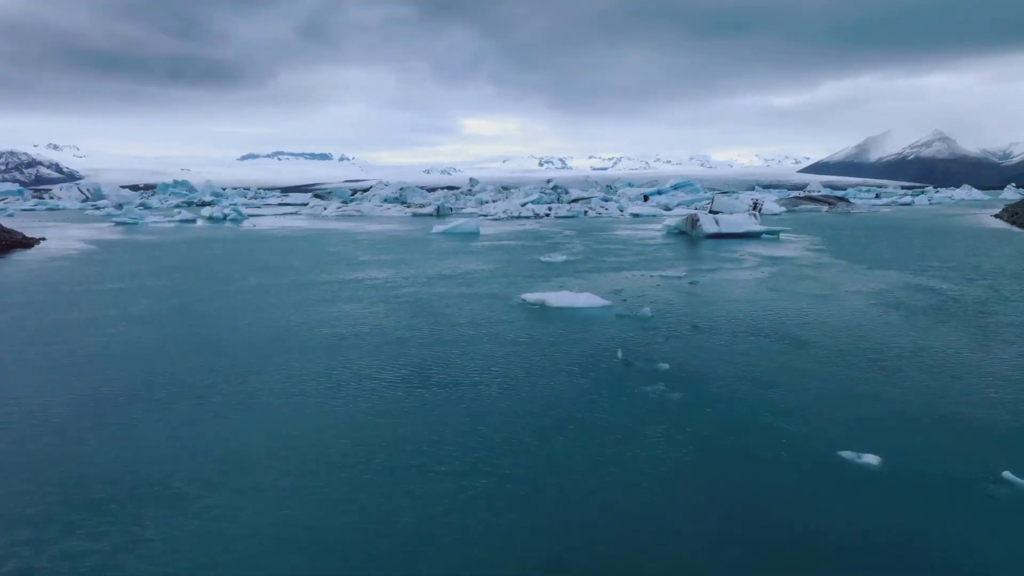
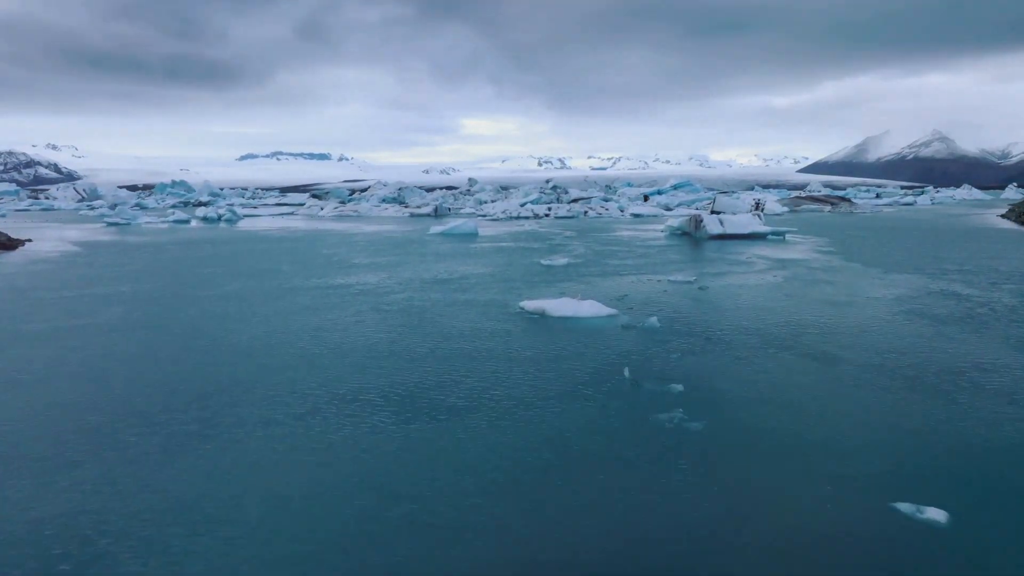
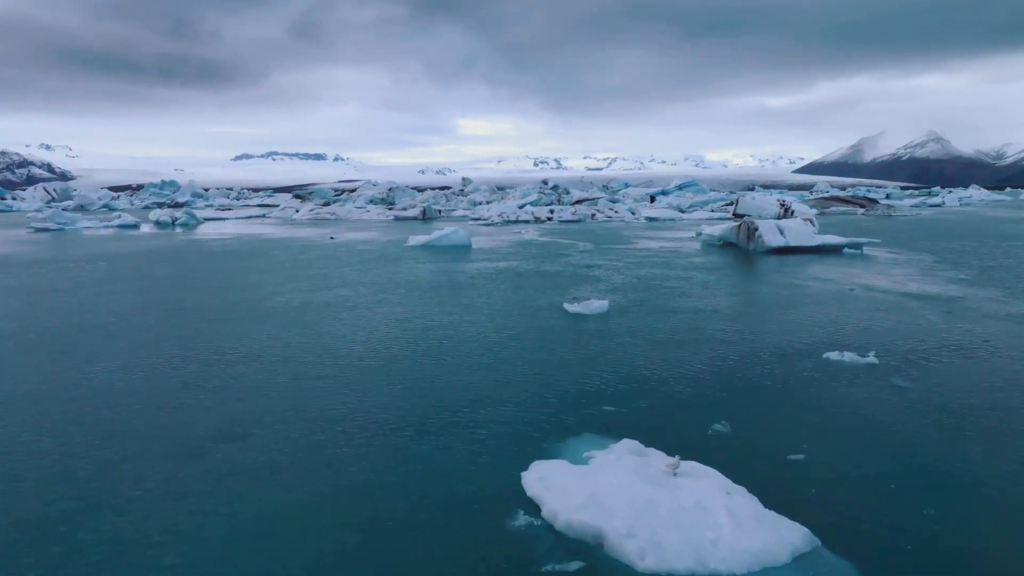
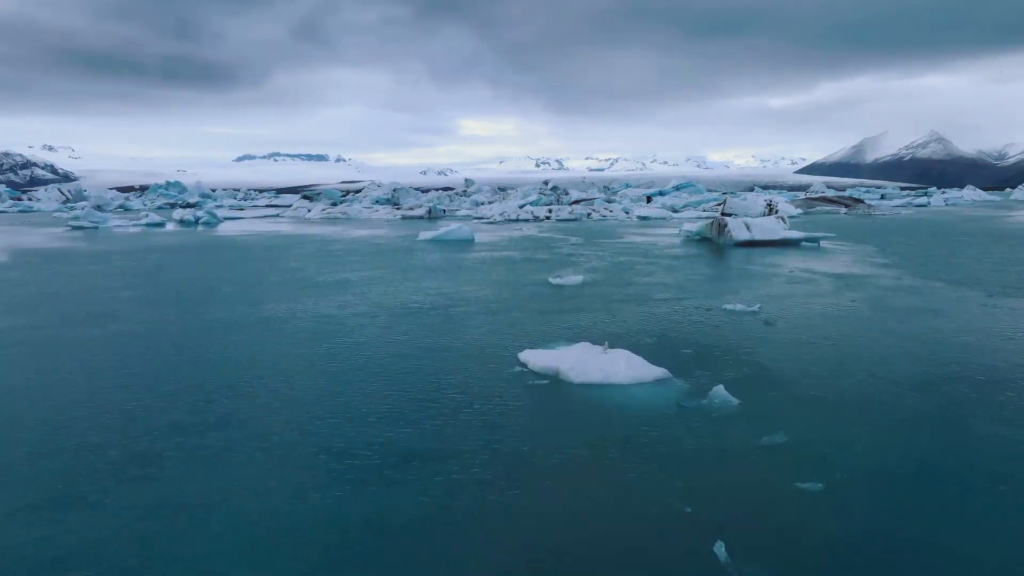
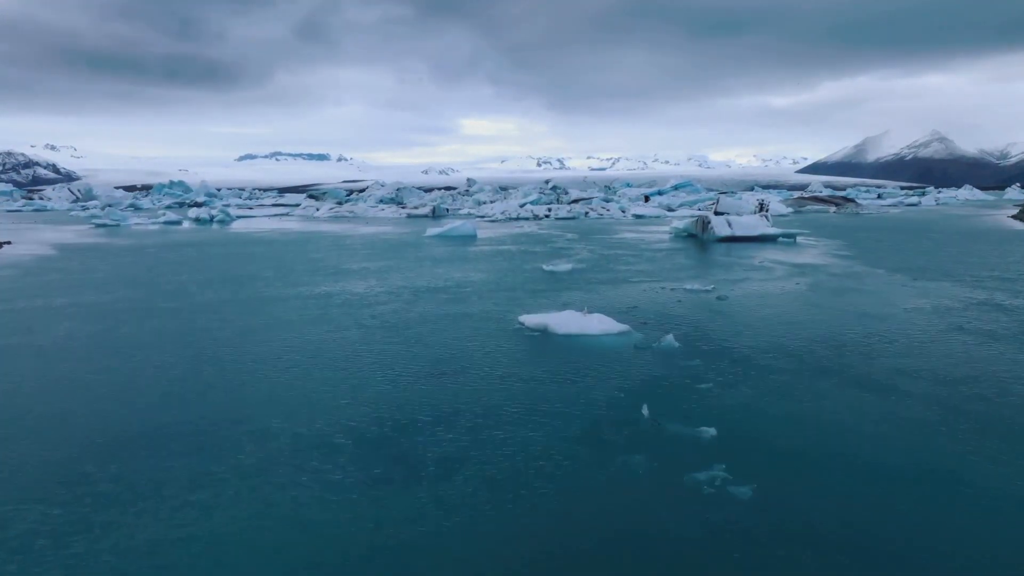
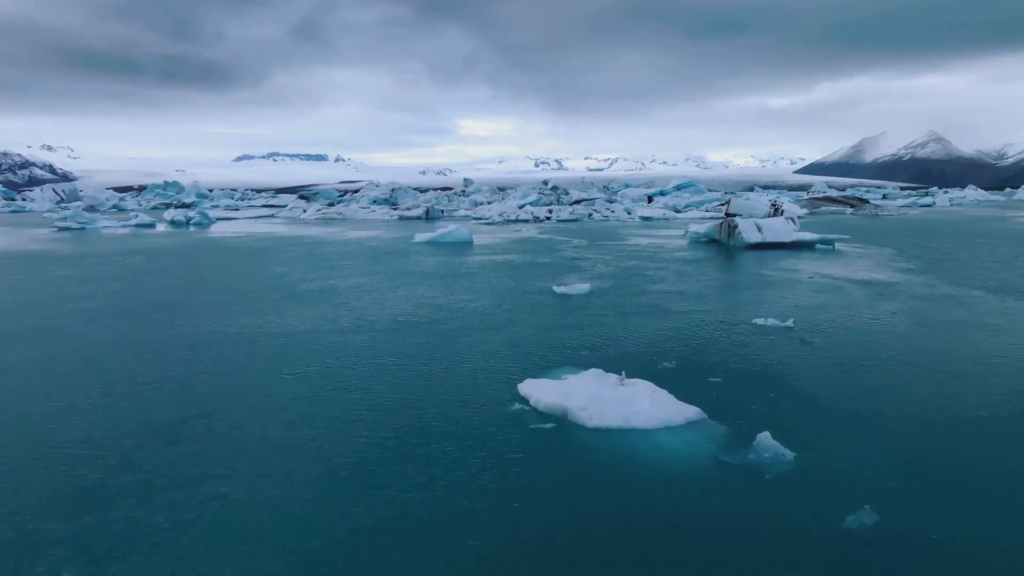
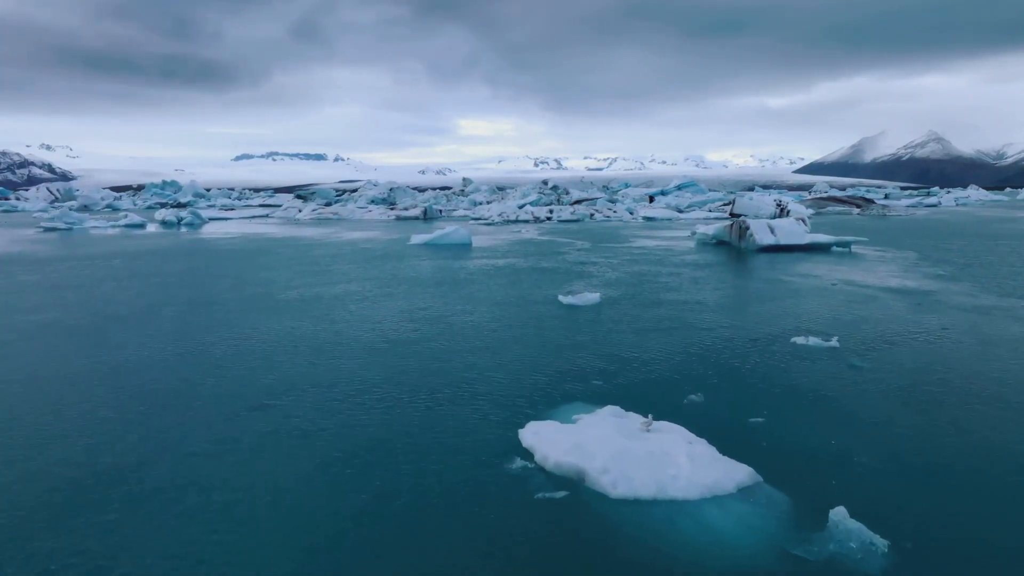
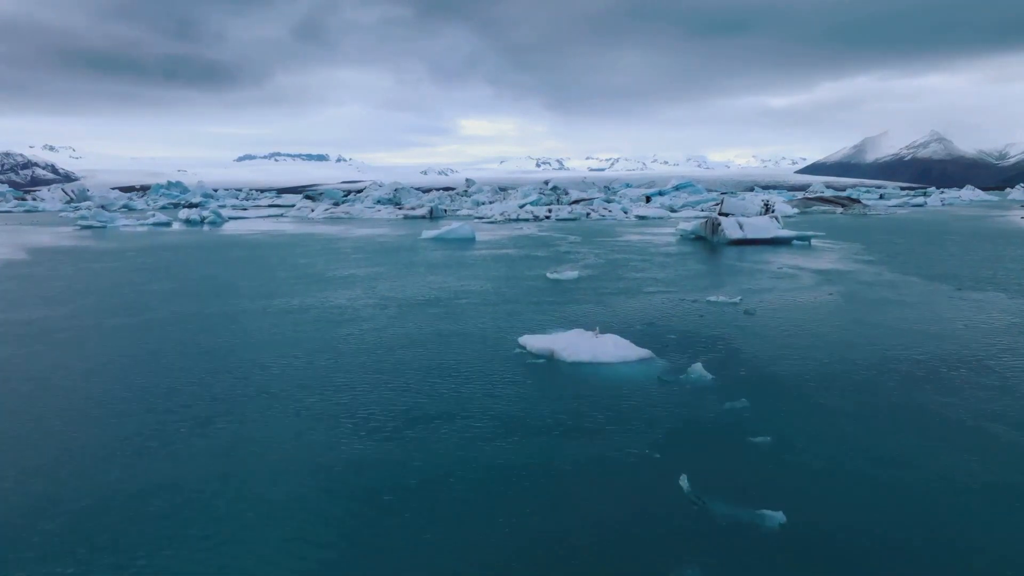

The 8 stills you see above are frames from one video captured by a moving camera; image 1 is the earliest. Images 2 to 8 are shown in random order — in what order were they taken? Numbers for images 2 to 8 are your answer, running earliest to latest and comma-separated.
2, 5, 8, 4, 6, 7, 3
